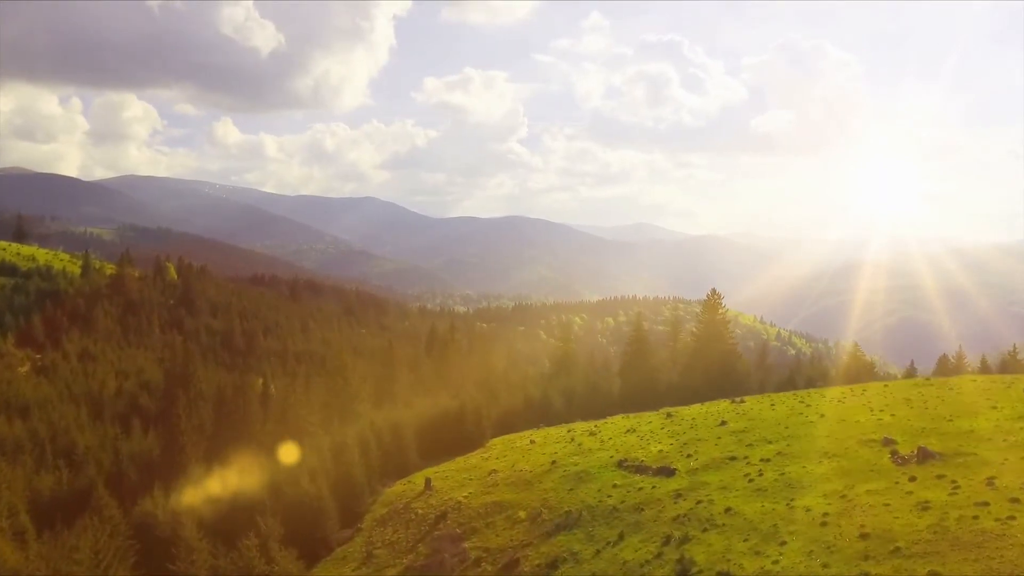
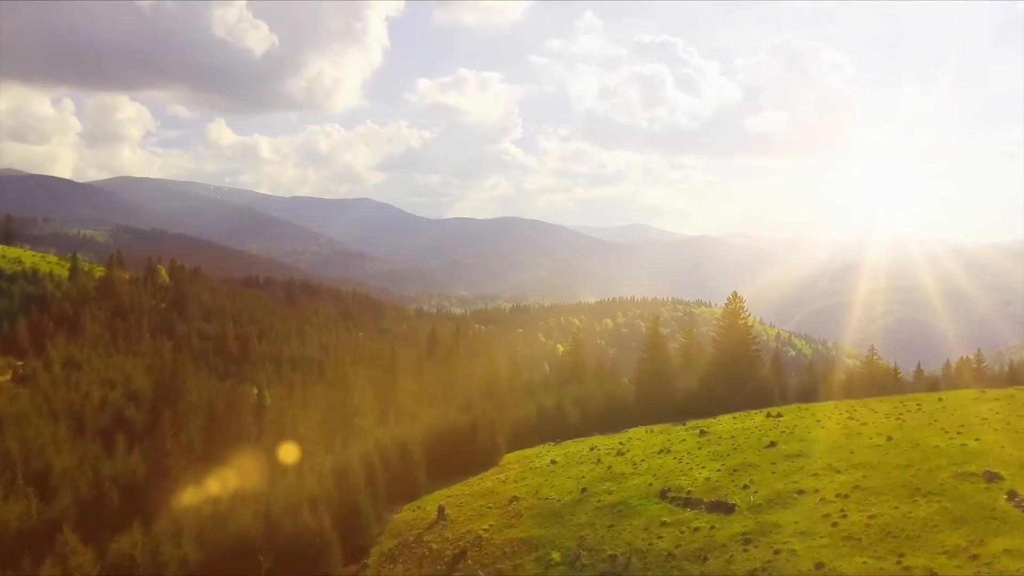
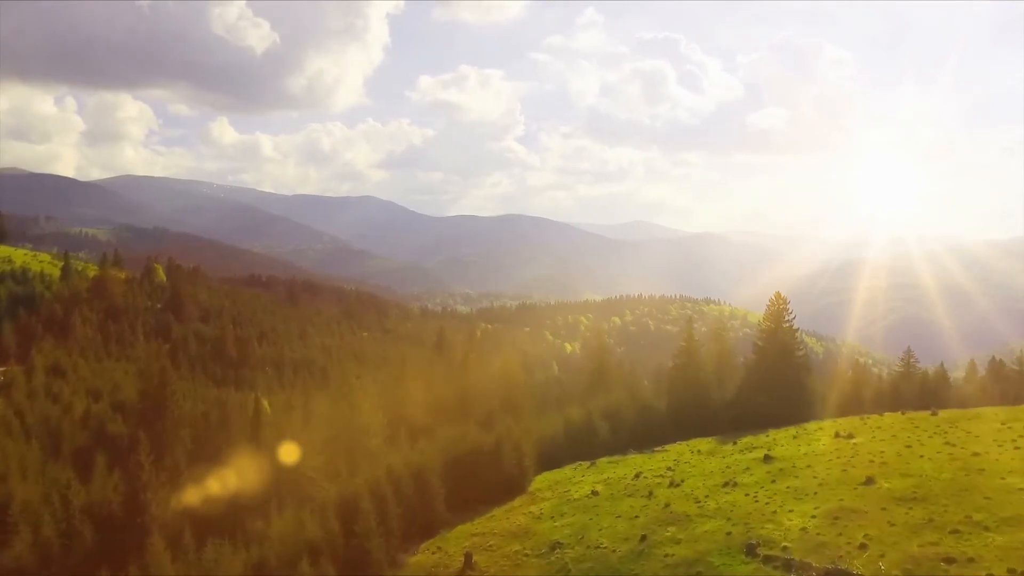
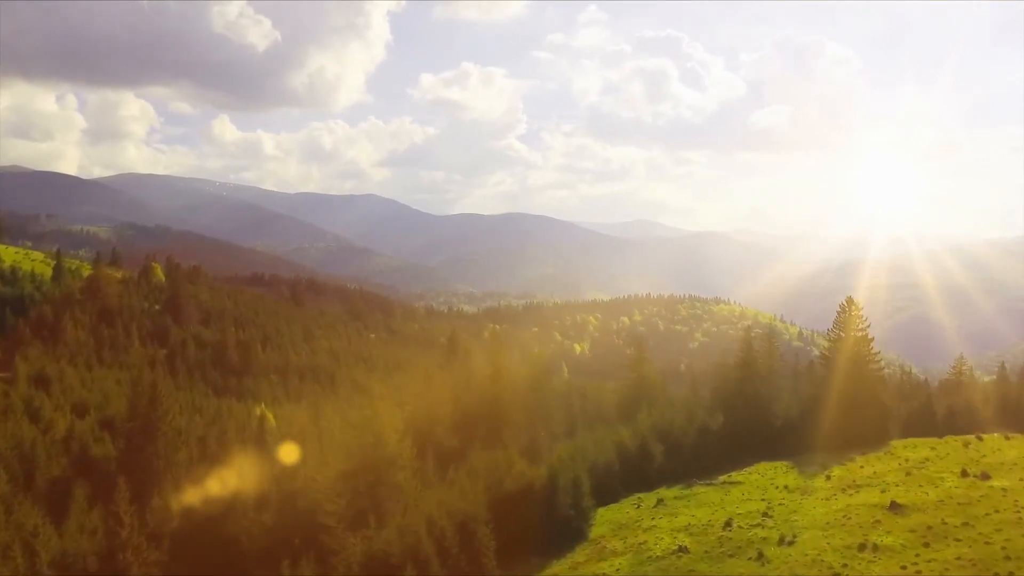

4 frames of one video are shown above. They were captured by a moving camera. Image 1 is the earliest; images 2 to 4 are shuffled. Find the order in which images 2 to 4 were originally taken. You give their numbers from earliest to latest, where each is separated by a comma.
2, 3, 4
